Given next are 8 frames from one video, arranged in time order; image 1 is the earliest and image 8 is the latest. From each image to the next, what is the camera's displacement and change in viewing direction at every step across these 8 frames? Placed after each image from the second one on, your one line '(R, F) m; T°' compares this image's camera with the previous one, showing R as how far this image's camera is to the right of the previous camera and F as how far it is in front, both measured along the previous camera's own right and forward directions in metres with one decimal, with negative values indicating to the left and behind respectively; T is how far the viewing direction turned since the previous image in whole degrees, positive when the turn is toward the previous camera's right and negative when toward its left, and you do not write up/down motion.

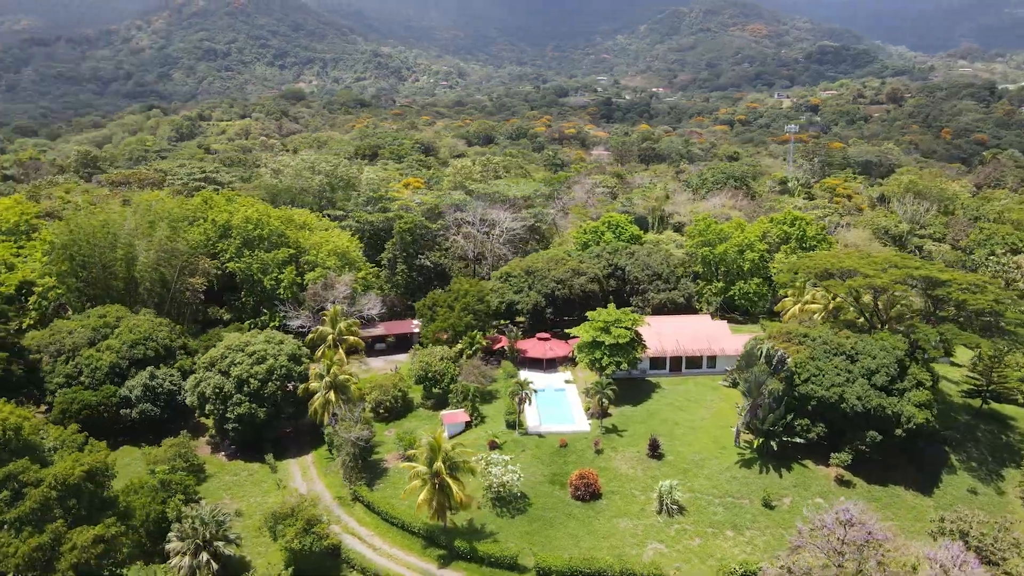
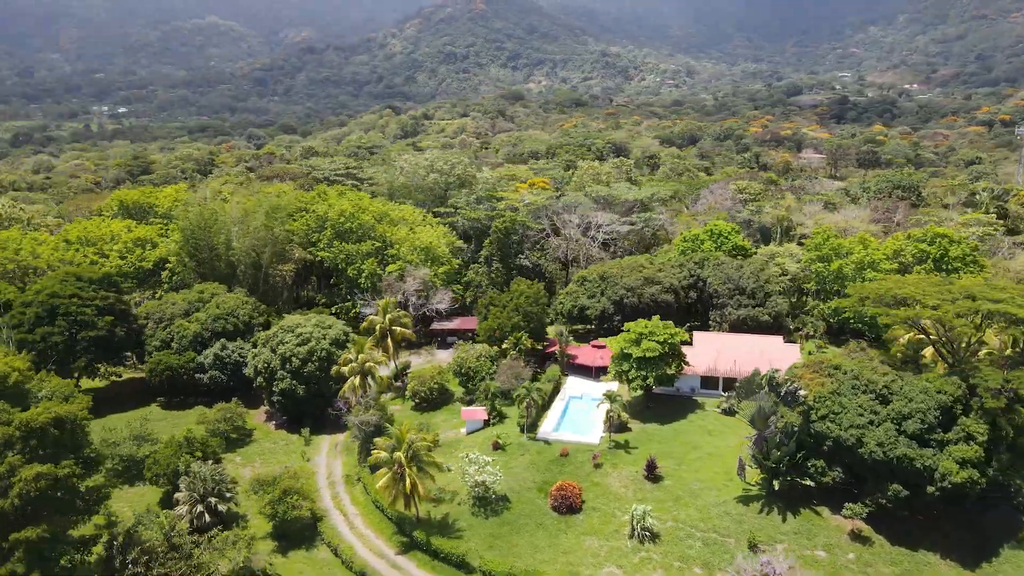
(+7.6, +1.0) m; -16°
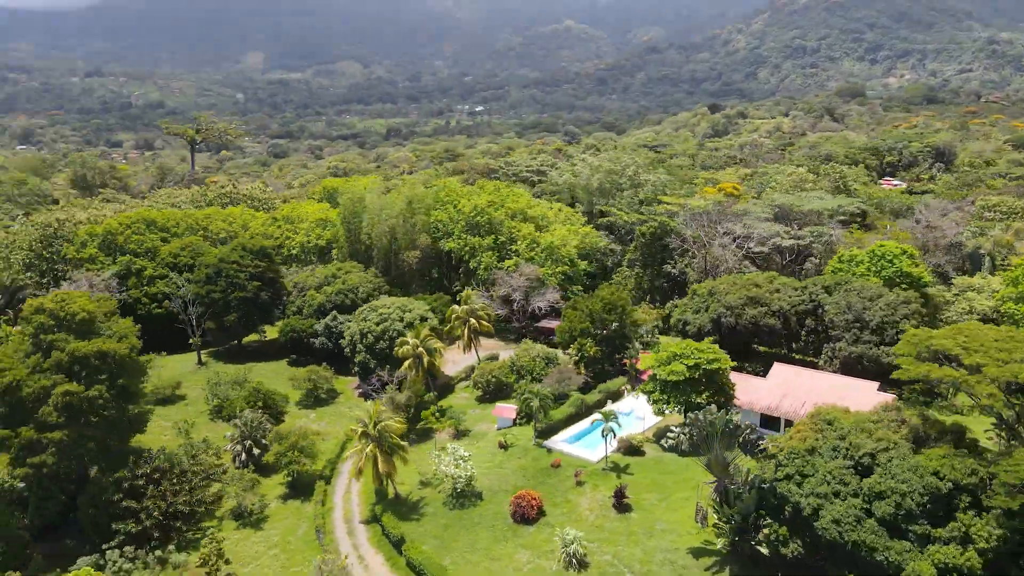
(+11.1, +2.4) m; -24°
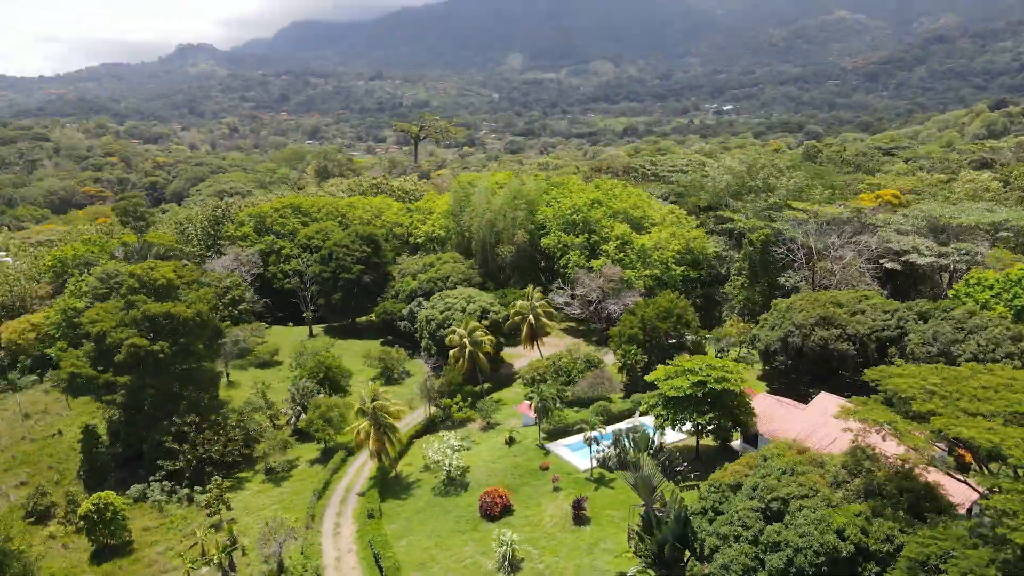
(+8.3, +1.4) m; -18°
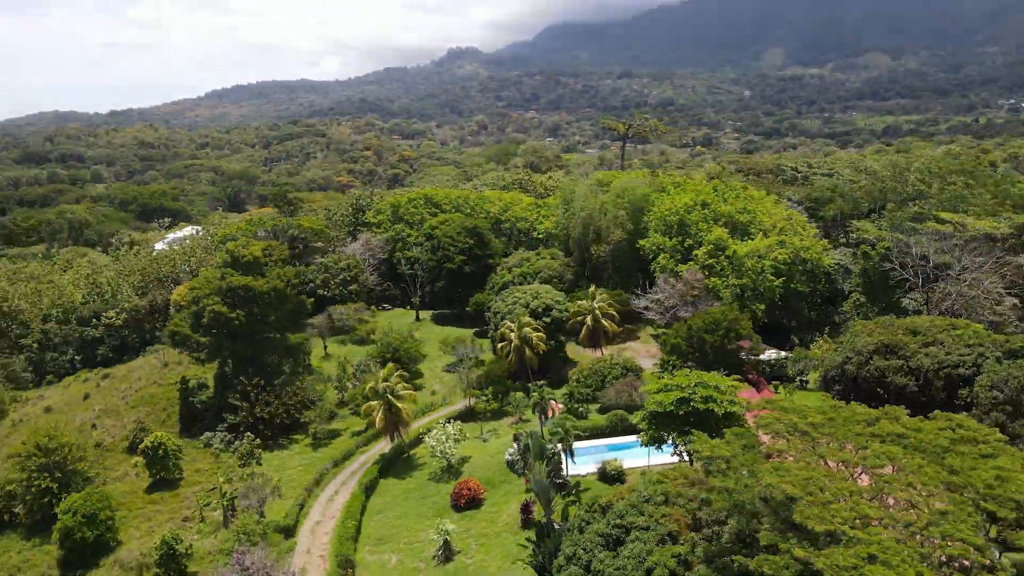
(+8.3, +1.4) m; -18°
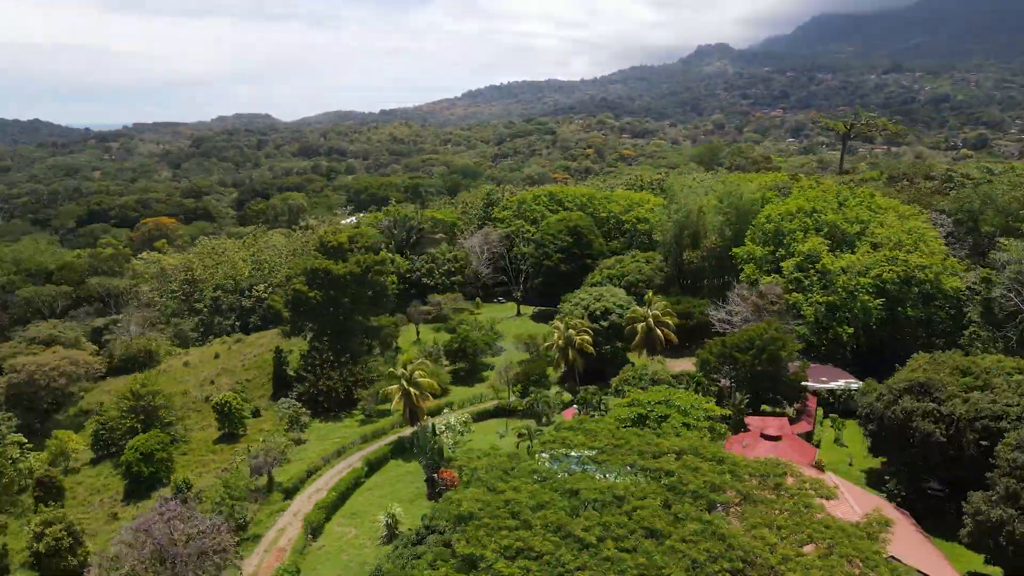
(+8.1, +1.4) m; -18°
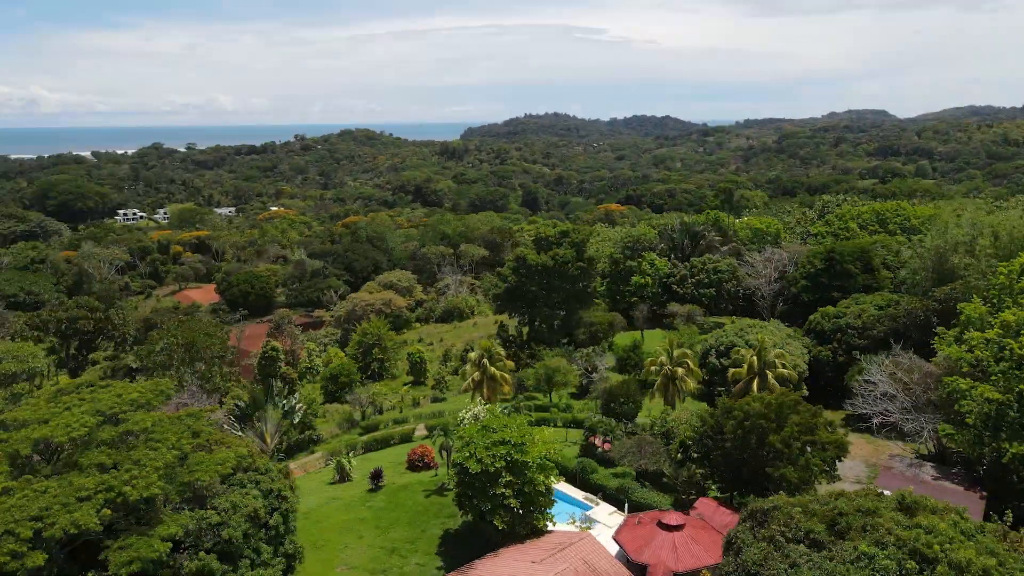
(+18.0, +7.1) m; -42°
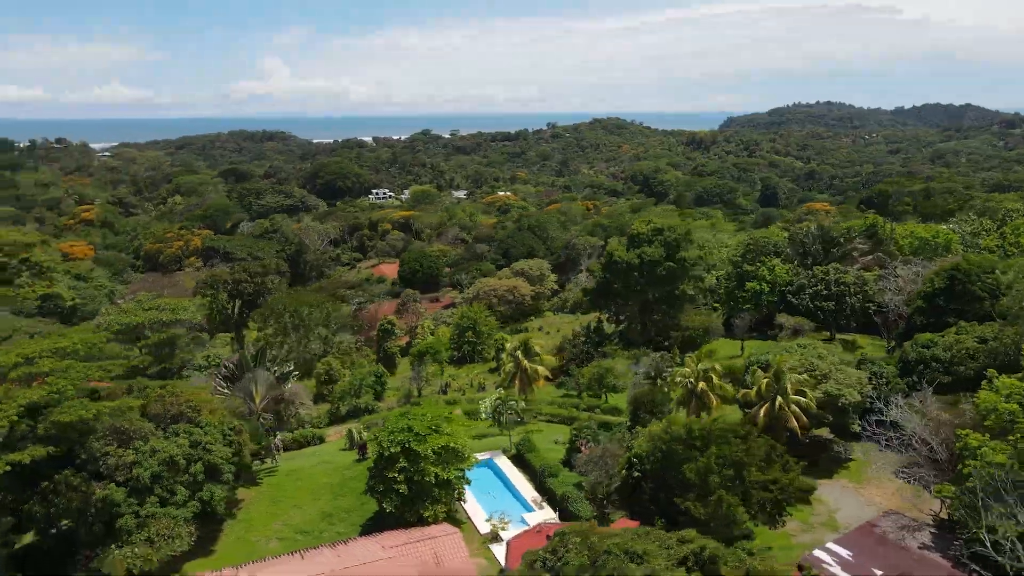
(+8.7, +1.5) m; -19°
